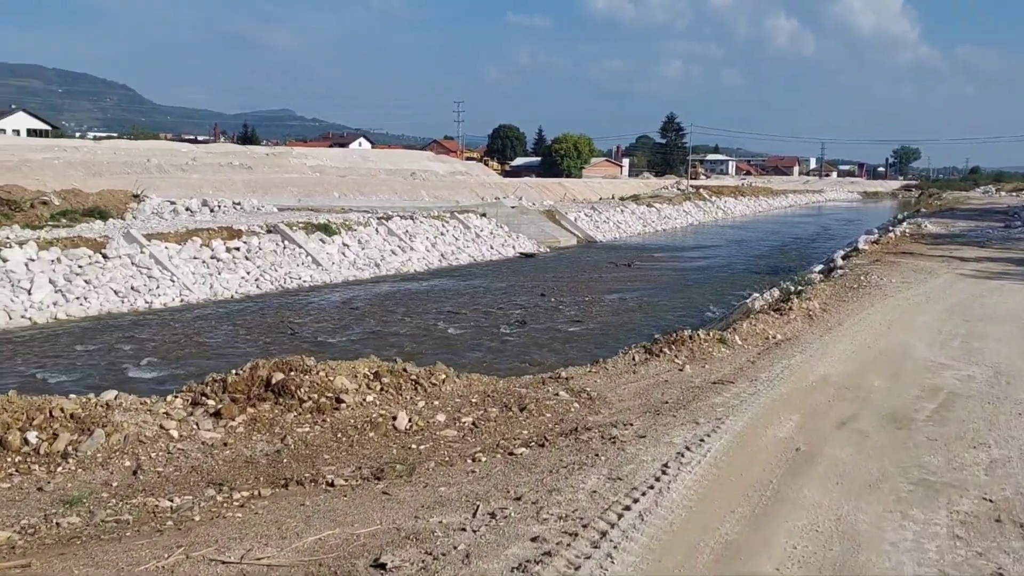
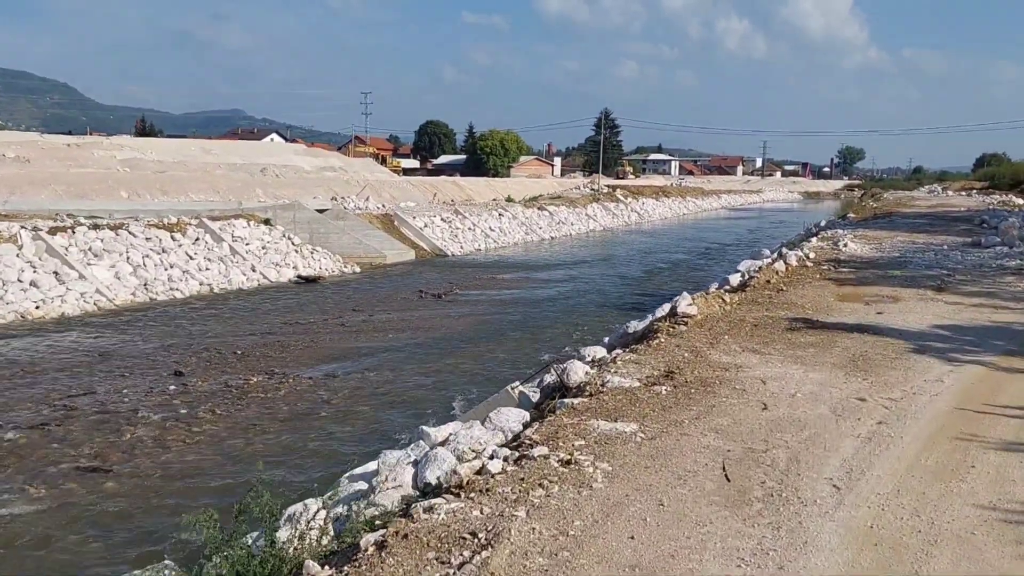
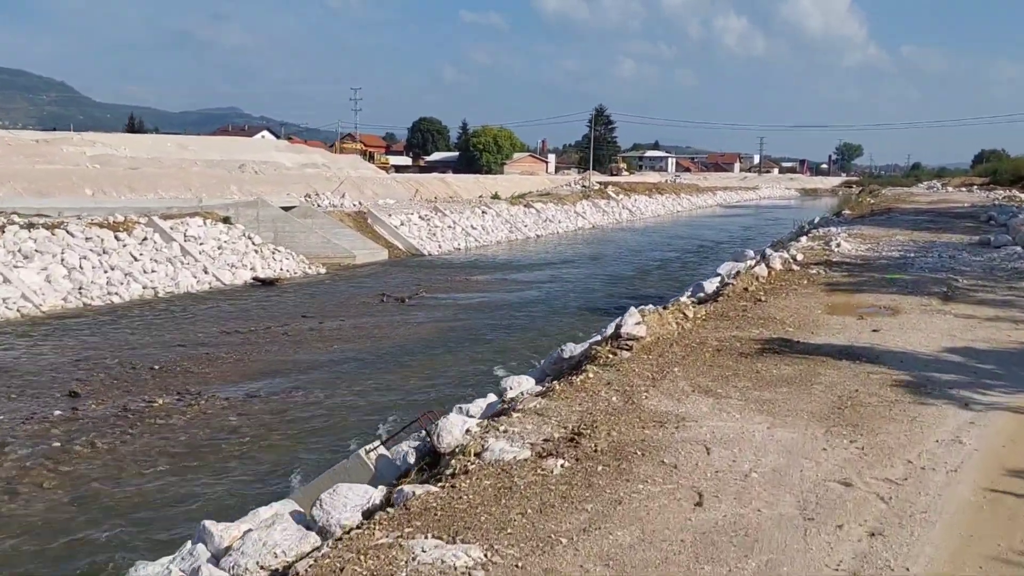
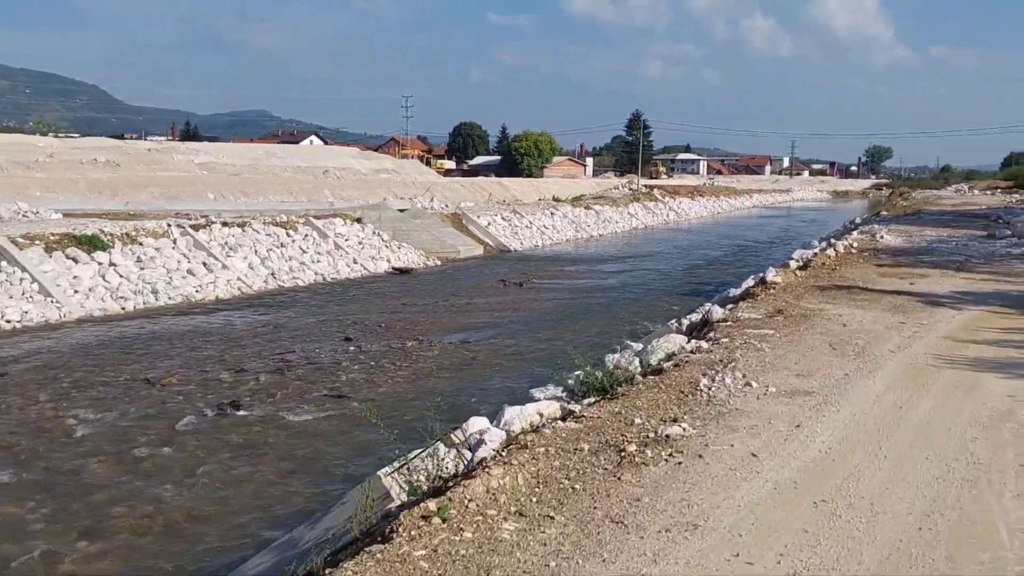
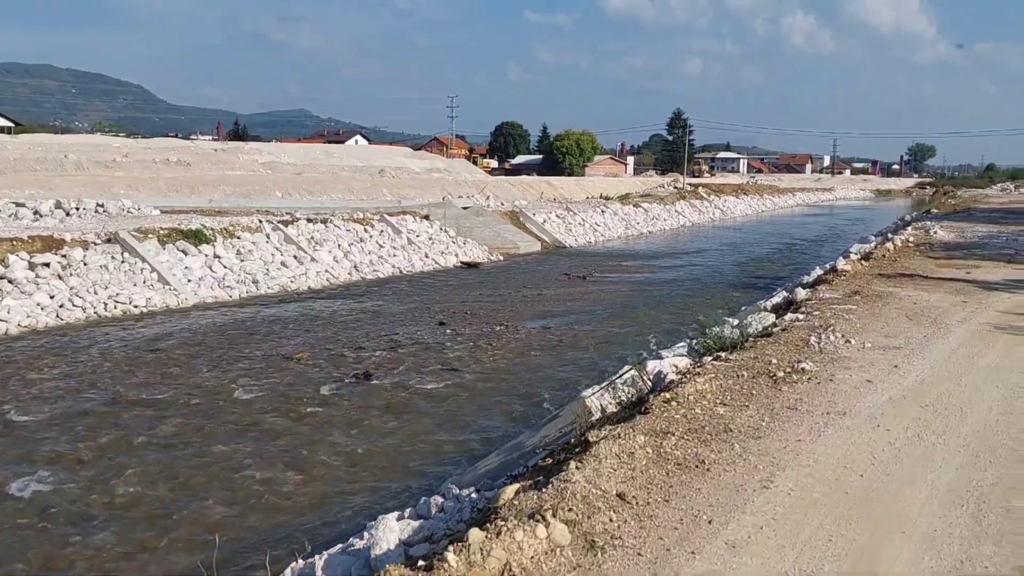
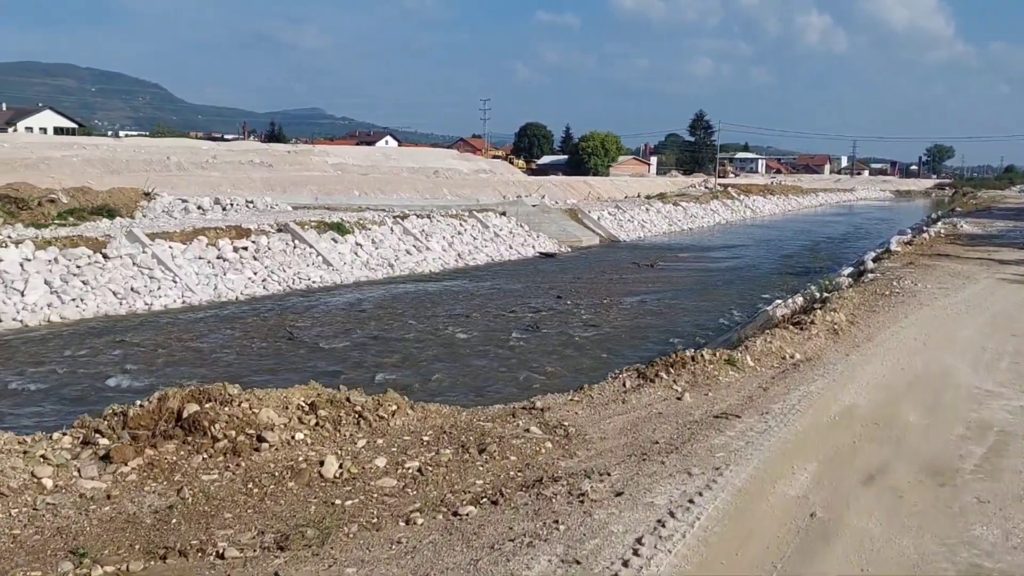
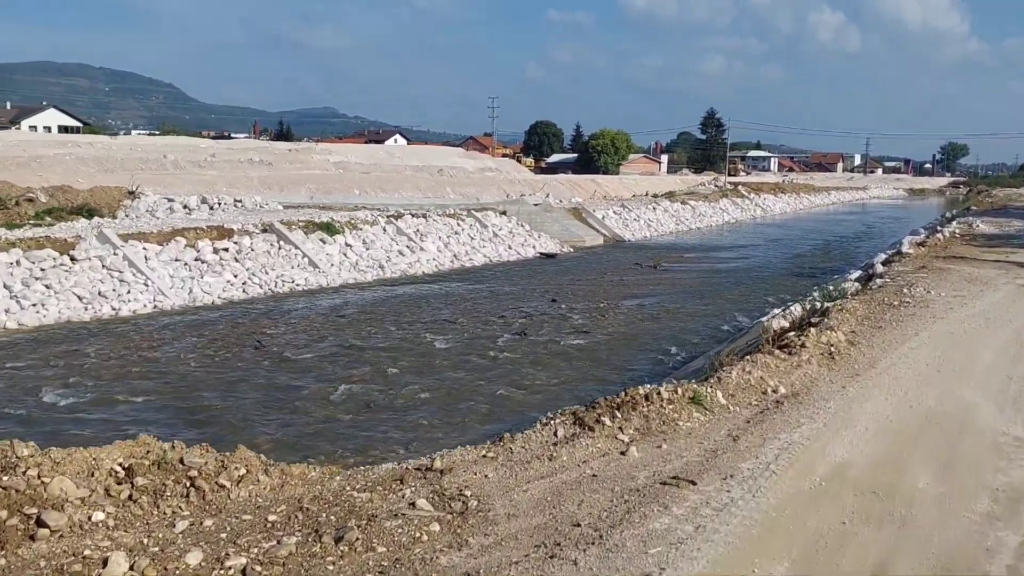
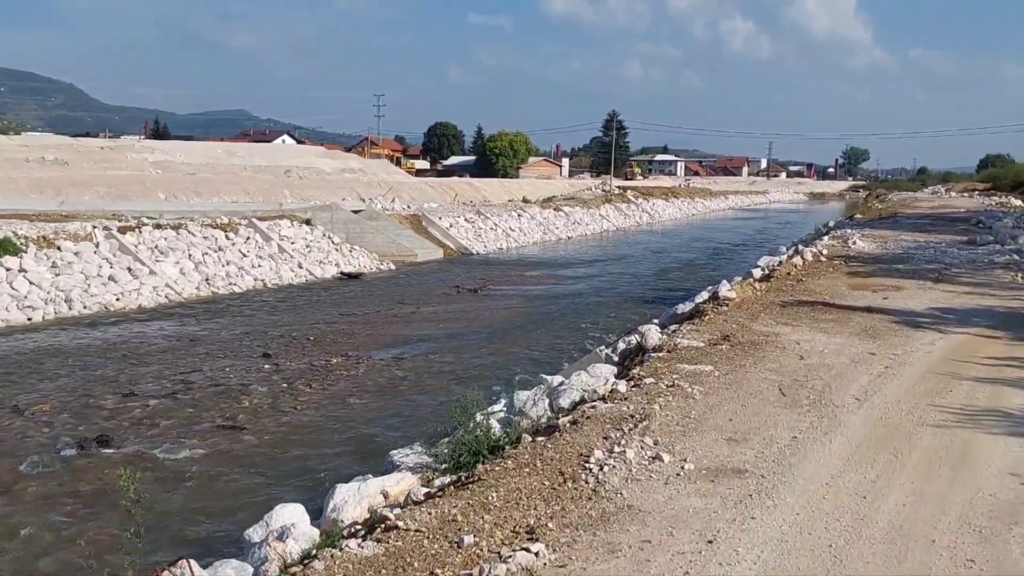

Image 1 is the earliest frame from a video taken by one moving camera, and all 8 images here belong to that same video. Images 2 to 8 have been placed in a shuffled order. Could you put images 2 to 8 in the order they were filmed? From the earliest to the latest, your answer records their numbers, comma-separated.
6, 7, 5, 4, 8, 2, 3
